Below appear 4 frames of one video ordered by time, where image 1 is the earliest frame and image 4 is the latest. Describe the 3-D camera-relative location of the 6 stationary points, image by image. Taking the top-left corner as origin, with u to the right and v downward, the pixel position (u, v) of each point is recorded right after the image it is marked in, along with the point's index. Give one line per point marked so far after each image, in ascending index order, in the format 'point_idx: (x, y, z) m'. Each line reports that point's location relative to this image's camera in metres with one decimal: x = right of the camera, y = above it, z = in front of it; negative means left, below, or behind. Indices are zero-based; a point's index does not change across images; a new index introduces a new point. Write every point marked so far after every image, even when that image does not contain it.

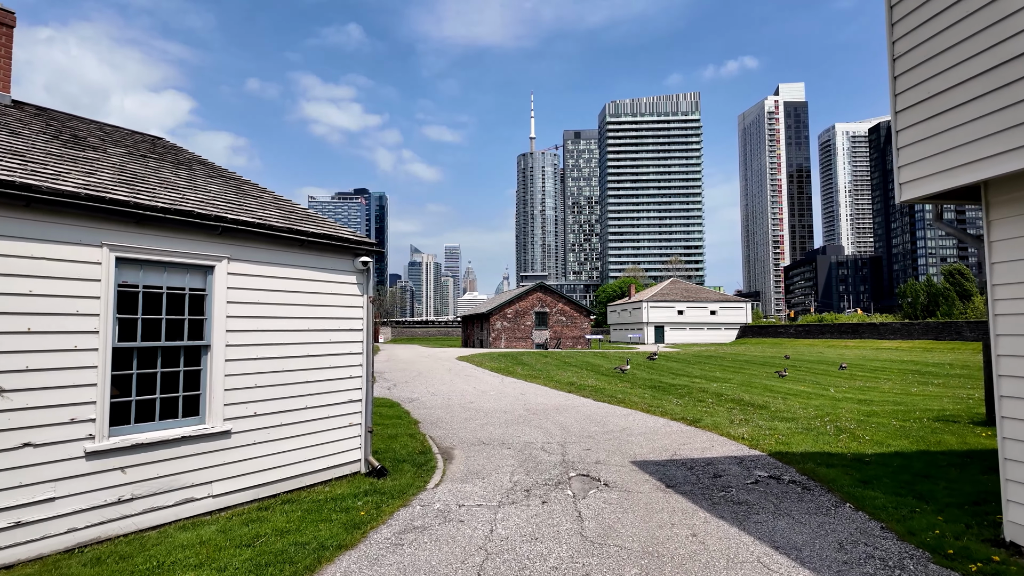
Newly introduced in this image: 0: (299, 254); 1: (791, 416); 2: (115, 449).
0: (-3.3, +0.5, +8.2) m
1: (+7.3, -3.3, +13.7) m
2: (-4.6, -1.9, +6.1) m
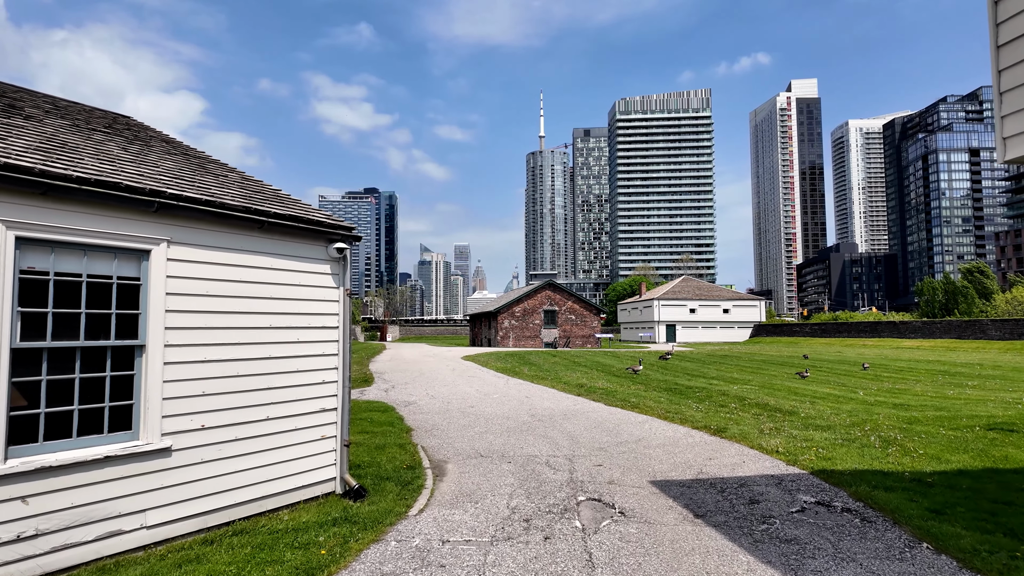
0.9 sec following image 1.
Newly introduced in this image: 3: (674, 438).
0: (-3.3, +0.7, +7.0) m
1: (+7.4, -3.2, +12.3) m
2: (-4.7, -1.7, +4.9) m
3: (+3.2, -2.9, +10.3) m
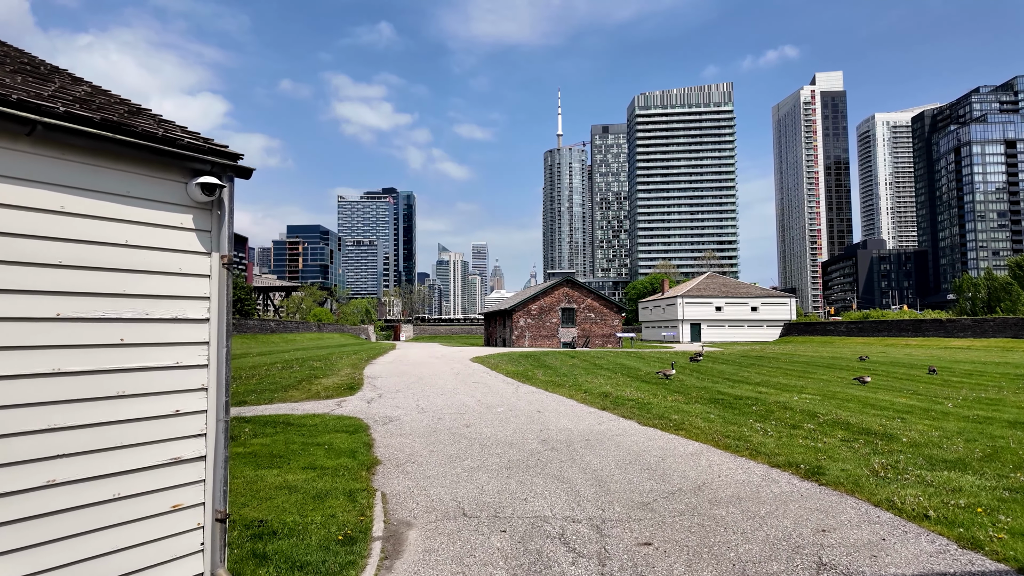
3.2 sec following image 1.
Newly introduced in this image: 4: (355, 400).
0: (-3.5, +1.0, +3.8) m
1: (+7.4, -2.8, +8.8) m
2: (-4.8, -1.4, +1.8) m
3: (+3.2, -2.6, +7.0) m
4: (-4.6, -3.3, +15.4) m
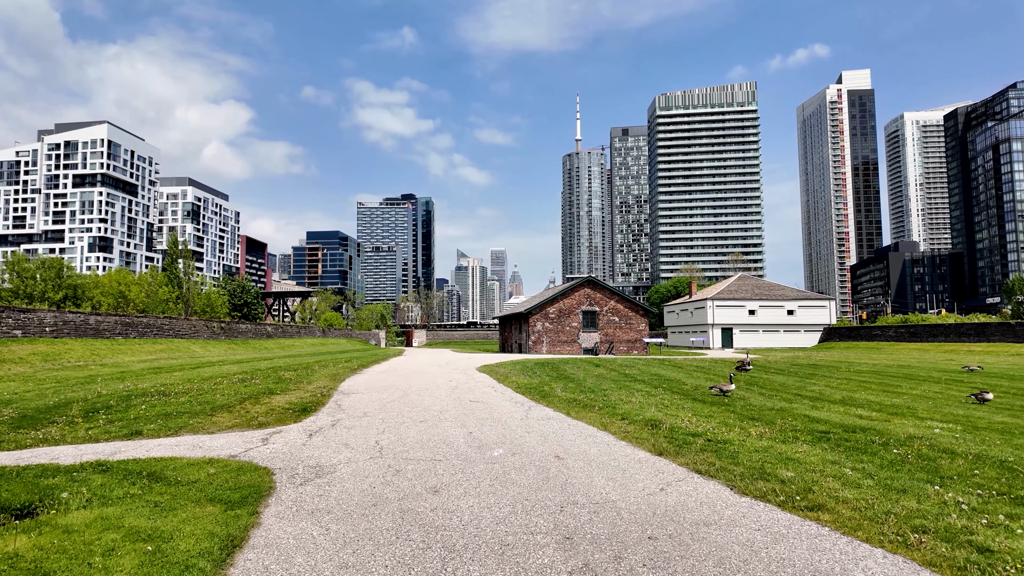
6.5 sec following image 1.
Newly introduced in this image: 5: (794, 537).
0: (-3.8, +1.4, -0.7) m
1: (+7.3, -2.4, +3.9) m
2: (-5.2, -0.9, -2.7) m
3: (+3.0, -2.2, +2.2) m
4: (-4.4, -2.9, +10.8) m
5: (+2.6, -2.4, +5.1) m
